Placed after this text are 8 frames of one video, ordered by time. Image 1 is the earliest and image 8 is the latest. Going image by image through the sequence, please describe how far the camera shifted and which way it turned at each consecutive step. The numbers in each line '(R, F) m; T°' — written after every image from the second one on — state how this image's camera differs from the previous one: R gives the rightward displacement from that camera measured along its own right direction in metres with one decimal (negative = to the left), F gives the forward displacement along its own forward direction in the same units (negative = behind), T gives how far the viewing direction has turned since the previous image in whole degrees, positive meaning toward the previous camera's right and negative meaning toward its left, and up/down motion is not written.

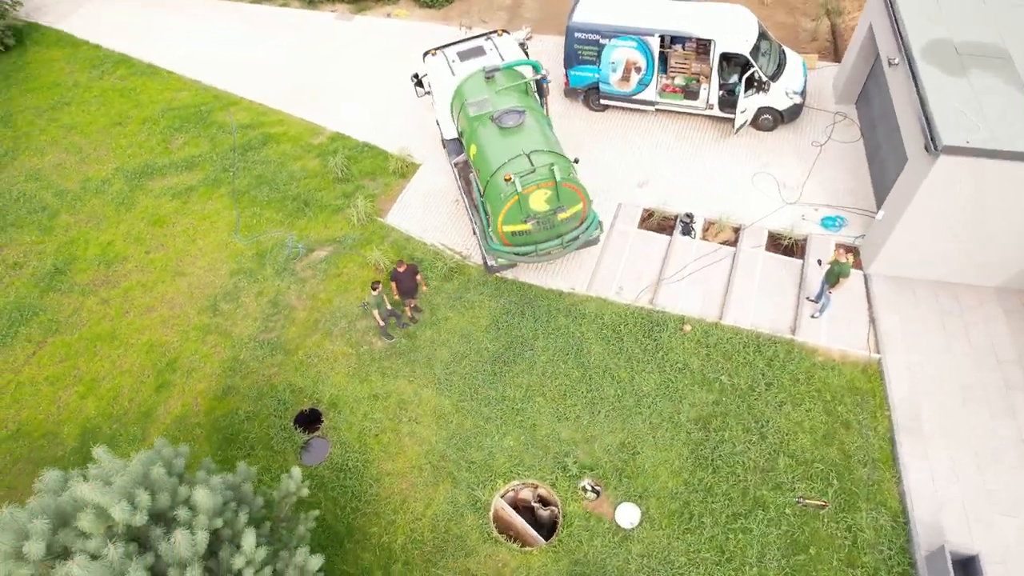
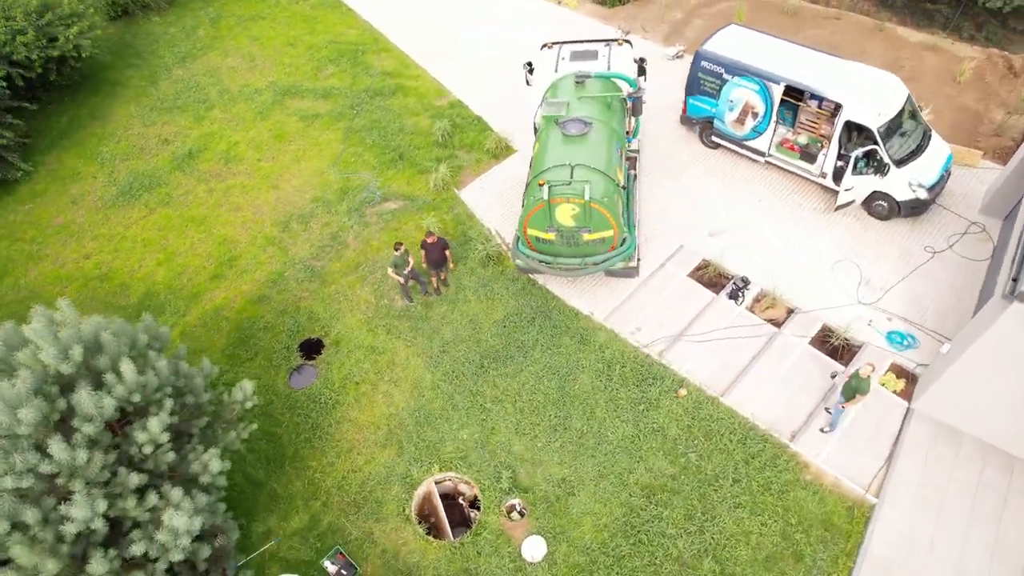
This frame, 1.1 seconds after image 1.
(+2.2, +0.3) m; -14°
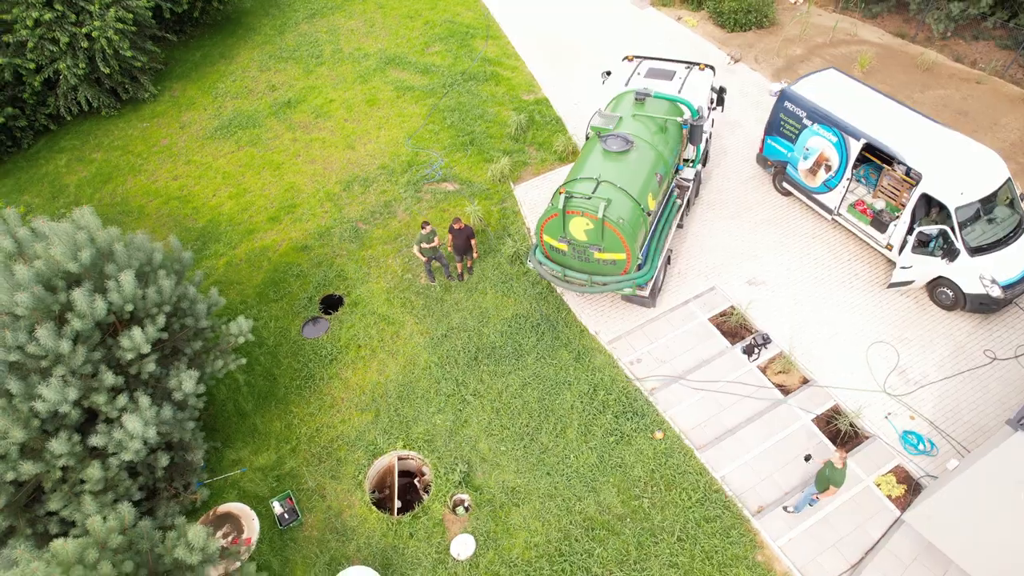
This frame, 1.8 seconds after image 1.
(+1.6, +0.2) m; -10°
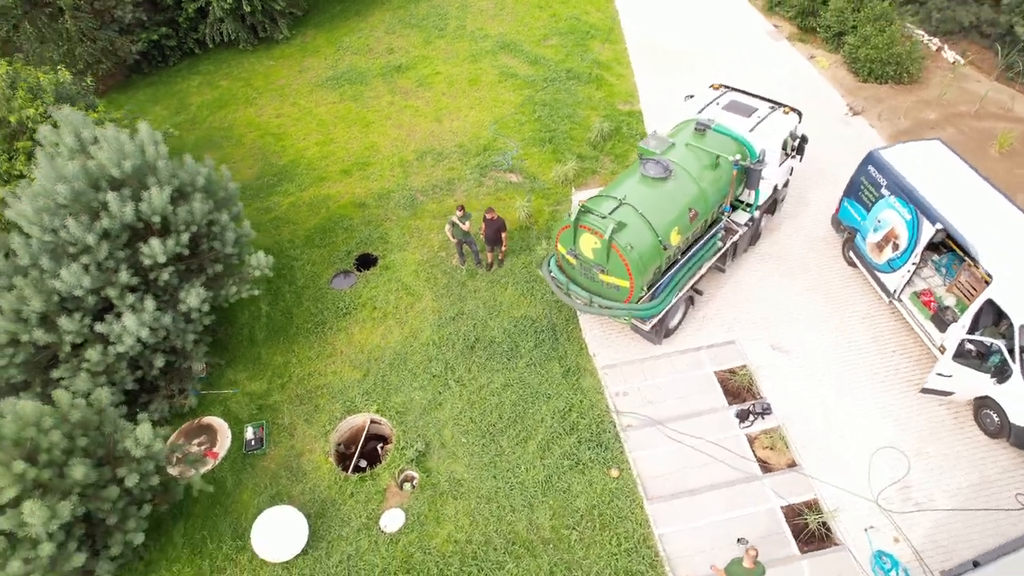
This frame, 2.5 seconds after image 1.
(+1.7, +0.2) m; -11°
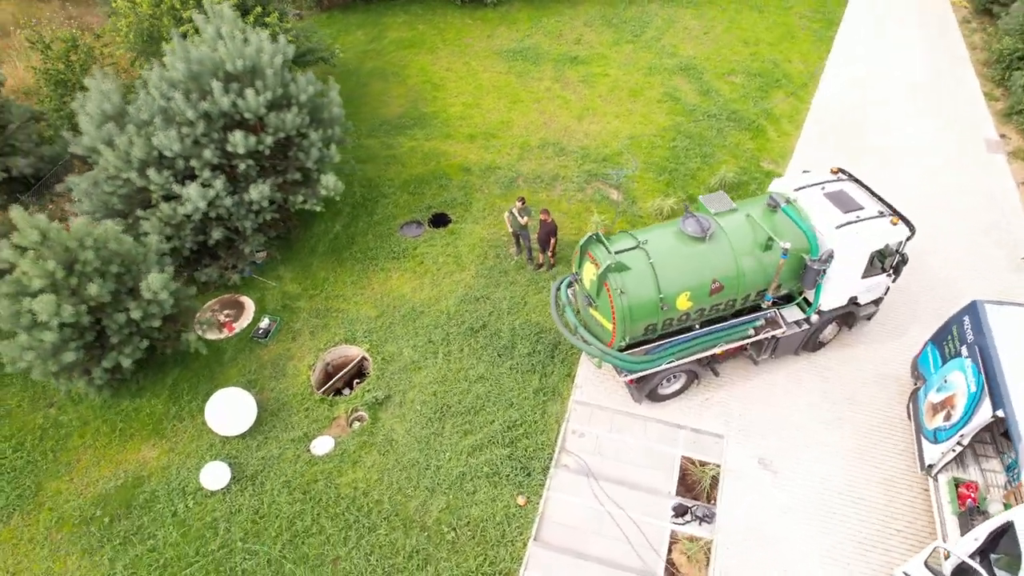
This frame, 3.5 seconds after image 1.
(+2.6, +0.4) m; -16°
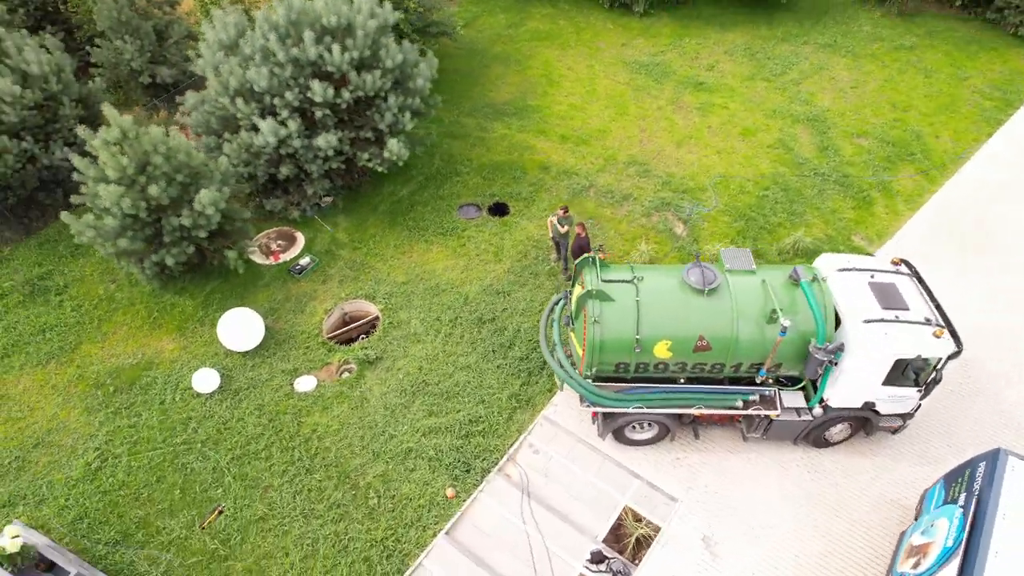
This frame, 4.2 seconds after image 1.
(+1.9, +0.2) m; -12°
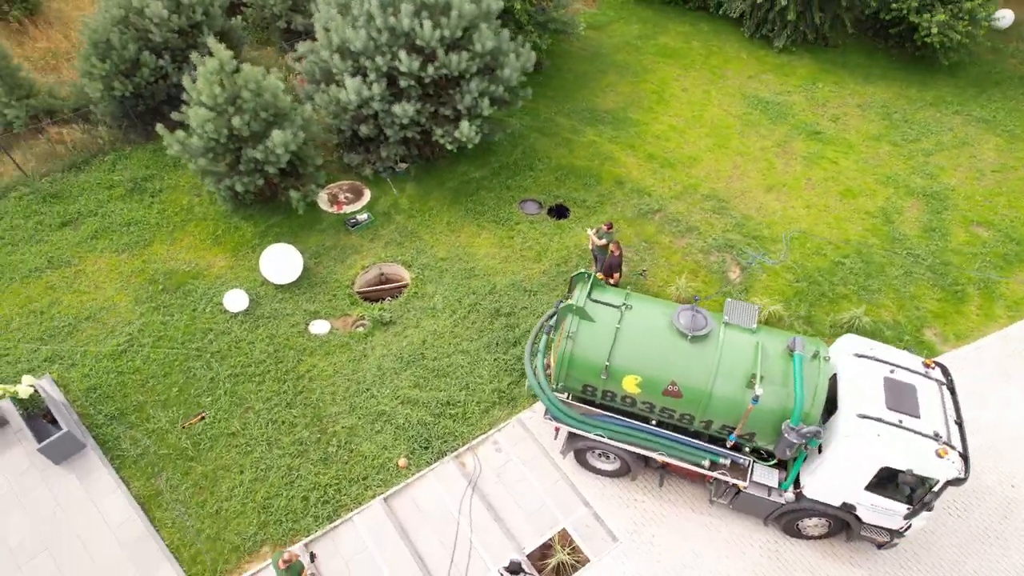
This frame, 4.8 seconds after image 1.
(+1.7, +0.1) m; -11°
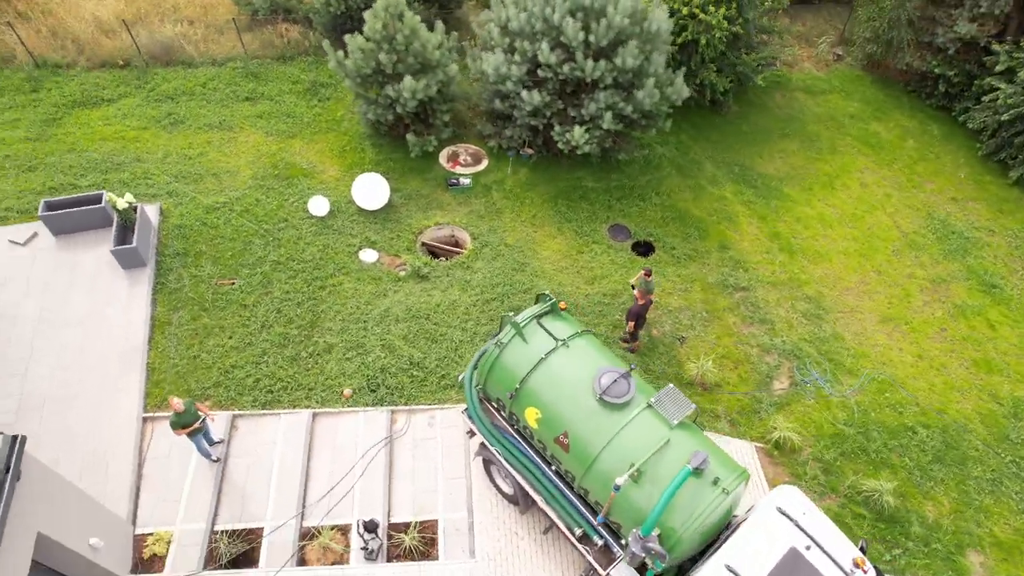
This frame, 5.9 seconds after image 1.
(+2.9, +0.5) m; -18°
